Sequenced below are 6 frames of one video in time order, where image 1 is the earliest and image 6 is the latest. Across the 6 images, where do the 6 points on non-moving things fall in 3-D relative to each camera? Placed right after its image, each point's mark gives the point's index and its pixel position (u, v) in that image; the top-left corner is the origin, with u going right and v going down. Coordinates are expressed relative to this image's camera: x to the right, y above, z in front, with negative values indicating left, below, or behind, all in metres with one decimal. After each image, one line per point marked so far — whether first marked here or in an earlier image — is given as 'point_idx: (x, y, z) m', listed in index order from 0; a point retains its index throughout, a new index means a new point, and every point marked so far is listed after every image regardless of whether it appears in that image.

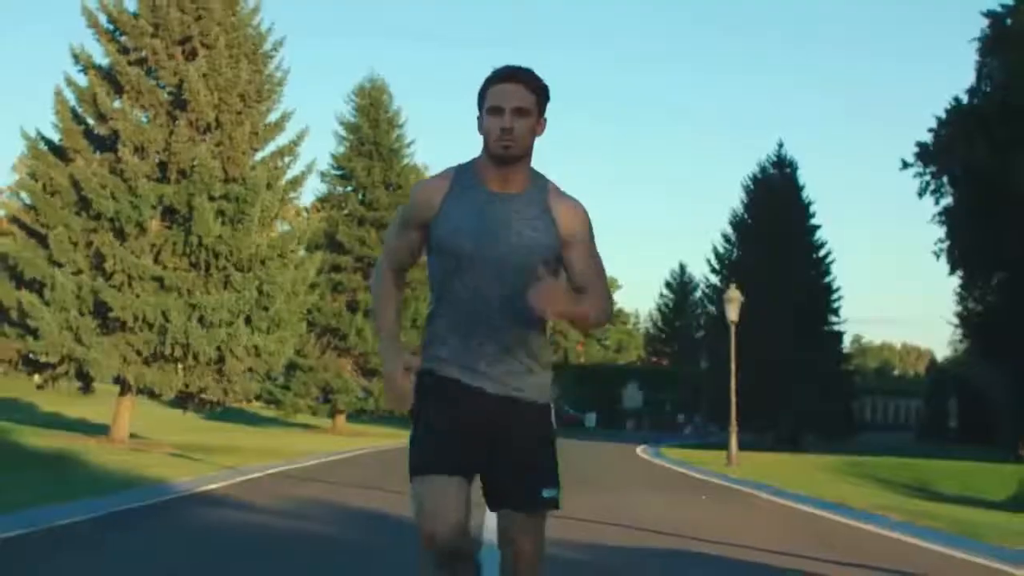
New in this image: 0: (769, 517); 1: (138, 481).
0: (+3.1, -2.7, +17.3) m
1: (-4.3, -2.3, +17.3) m
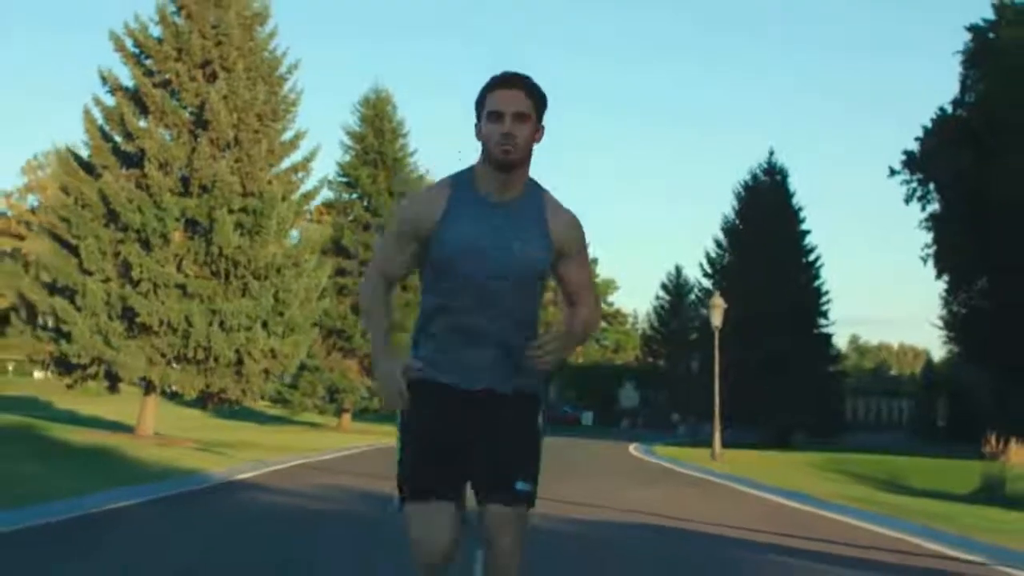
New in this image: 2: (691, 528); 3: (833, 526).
0: (+3.1, -2.8, +19.1) m
1: (-4.3, -2.4, +19.0) m
2: (+1.9, -2.5, +15.4) m
3: (+3.5, -2.7, +16.7) m
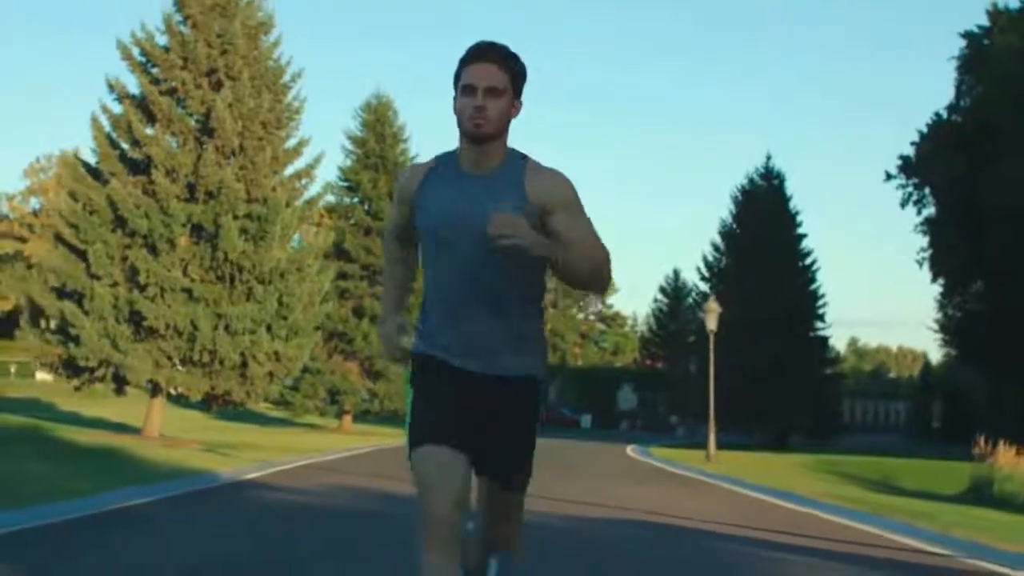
0: (+3.1, -2.9, +19.6) m
1: (-4.3, -2.5, +19.6) m
2: (+1.9, -2.6, +16.0) m
3: (+3.5, -2.7, +17.2) m
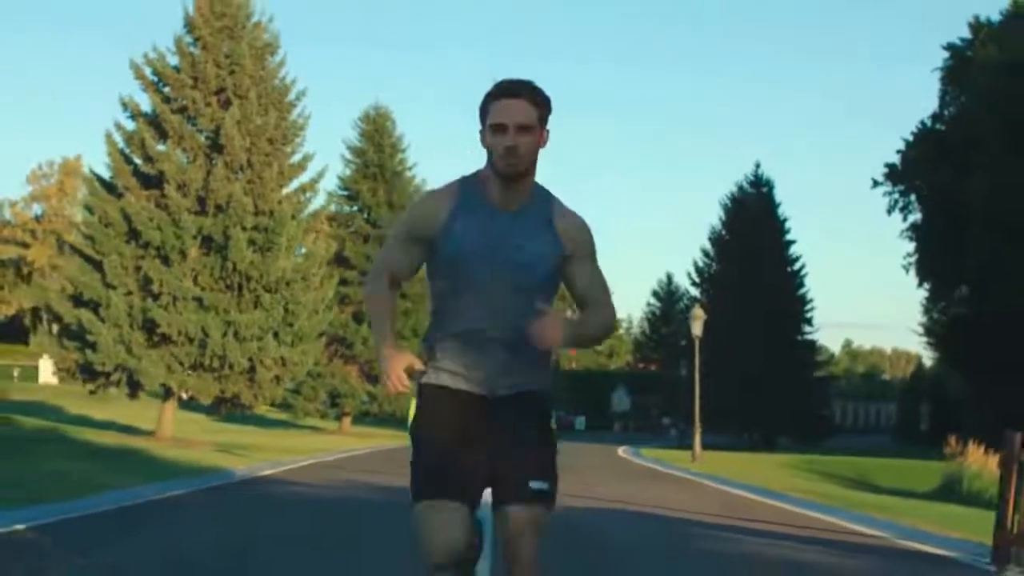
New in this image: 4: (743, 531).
0: (+3.0, -3.1, +21.0) m
1: (-4.4, -2.6, +21.0) m
2: (+1.8, -2.7, +17.3) m
3: (+3.5, -2.9, +18.6) m
4: (+2.4, -2.5, +15.2) m
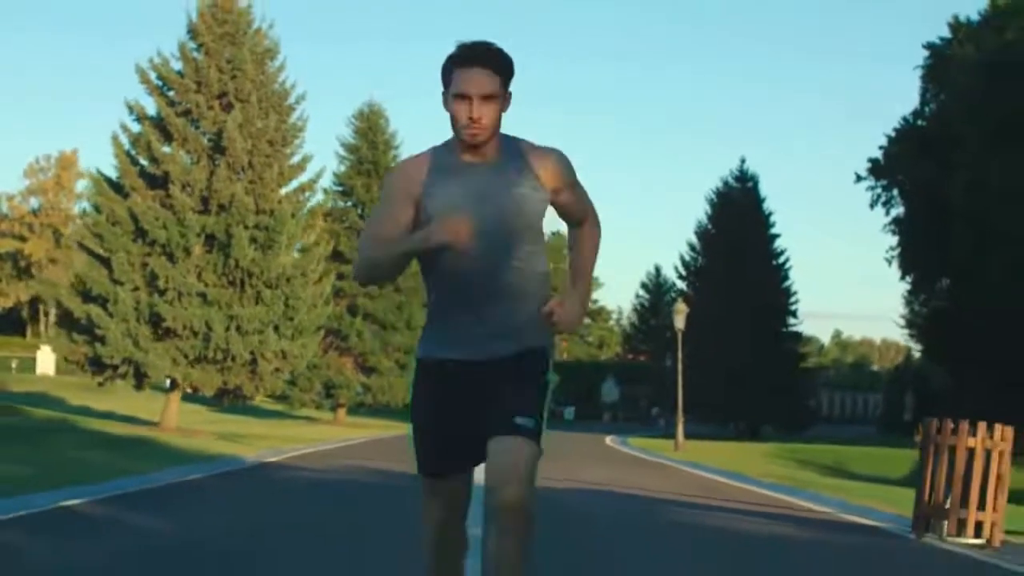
0: (+2.9, -3.0, +22.3) m
1: (-4.6, -2.6, +22.2) m
2: (+1.7, -2.7, +18.6) m
3: (+3.3, -2.8, +19.9) m
4: (+2.3, -2.5, +16.5) m
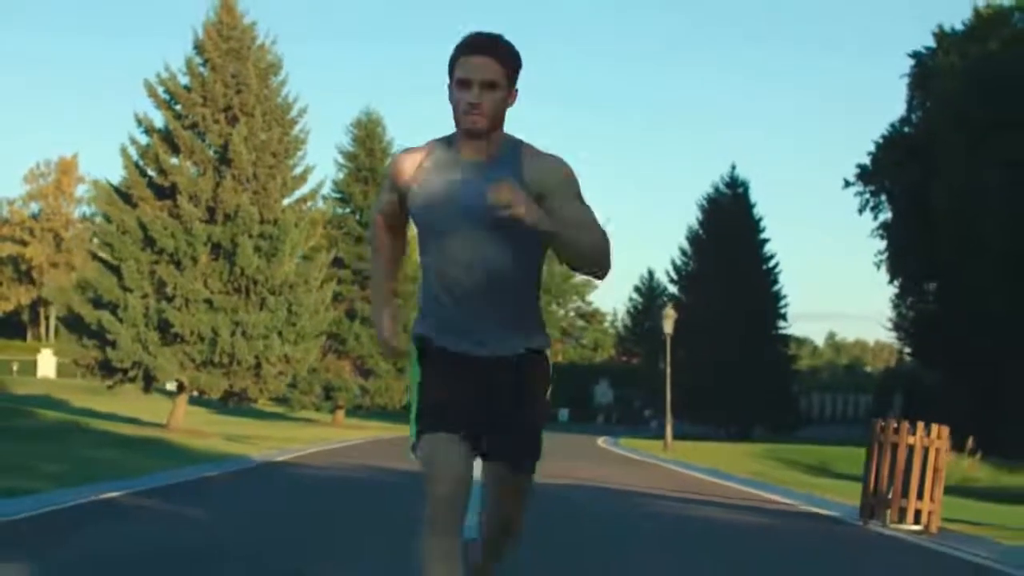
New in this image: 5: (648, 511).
0: (+2.8, -3.1, +23.5) m
1: (-4.6, -2.7, +23.4) m
2: (+1.6, -2.8, +19.8) m
3: (+3.2, -3.0, +21.1) m
4: (+2.2, -2.7, +17.7) m
5: (+1.5, -2.5, +16.3) m
